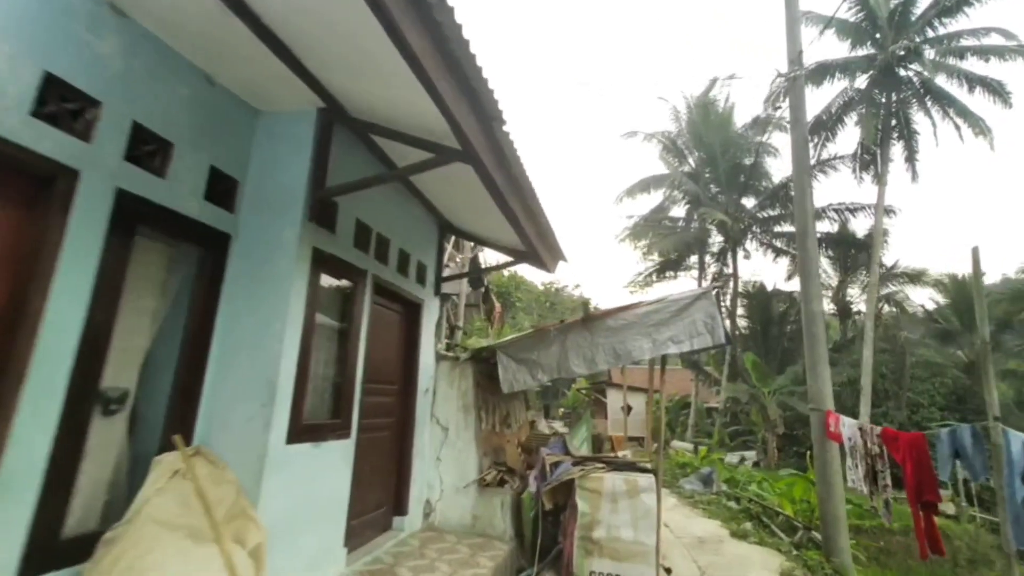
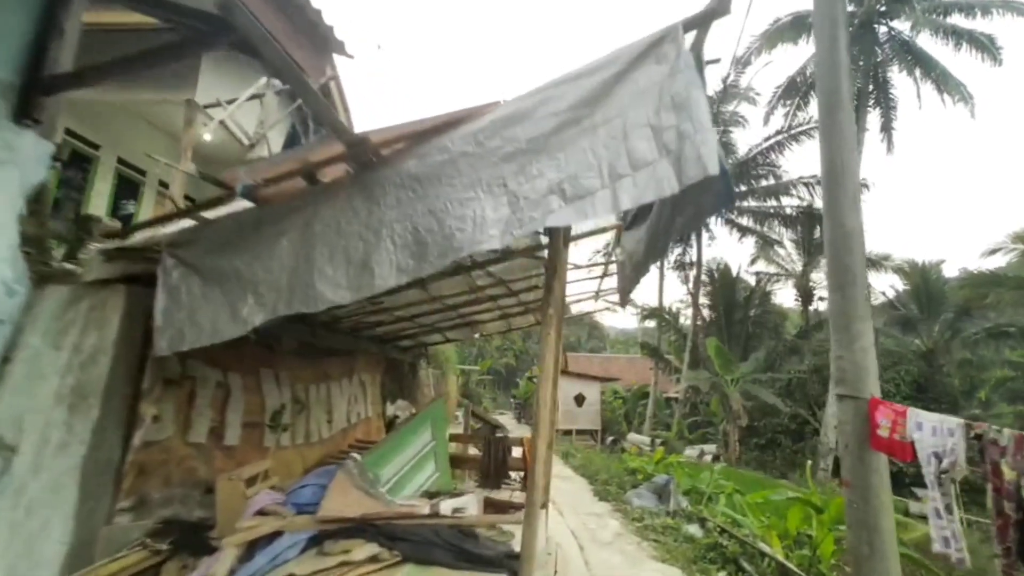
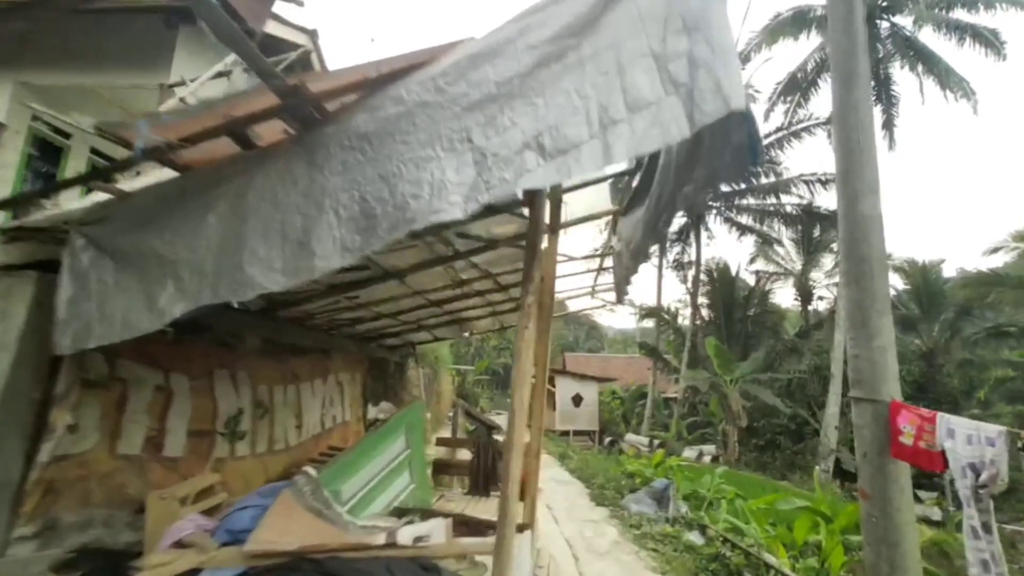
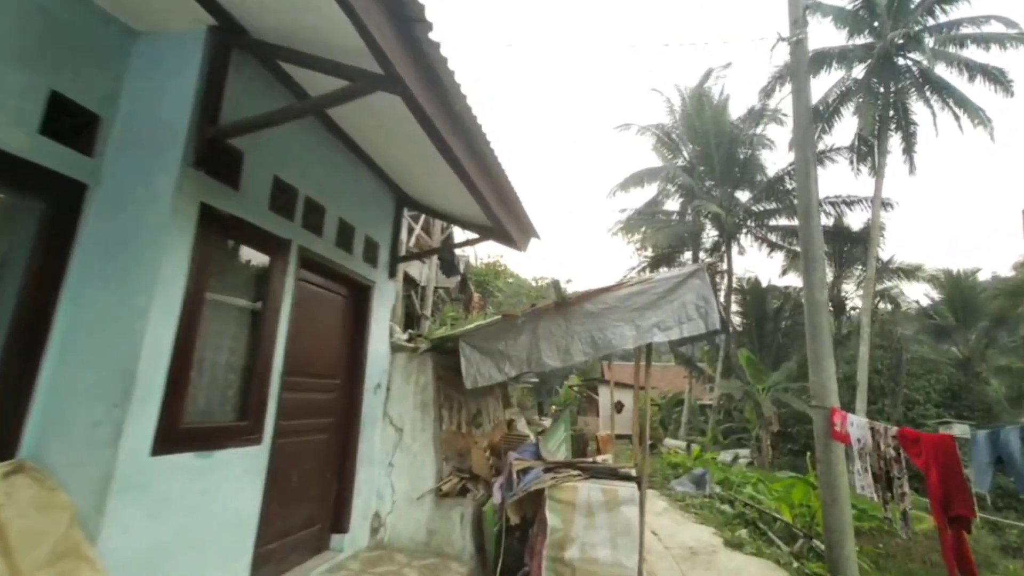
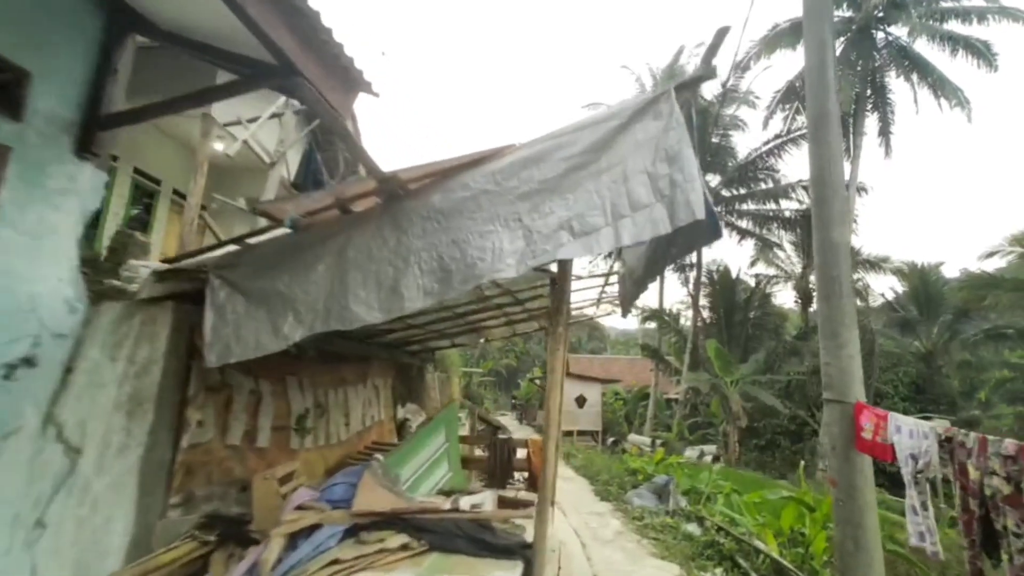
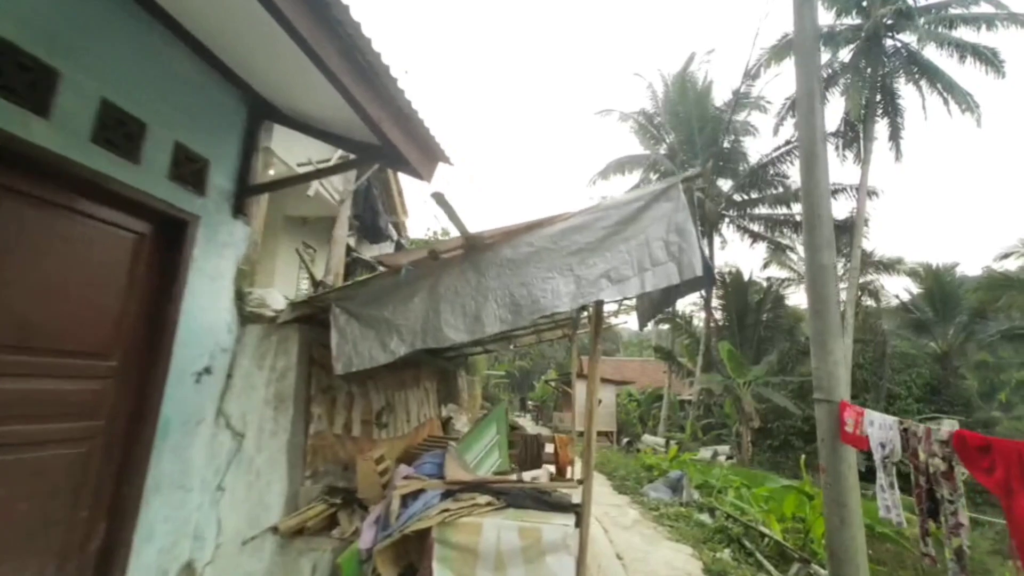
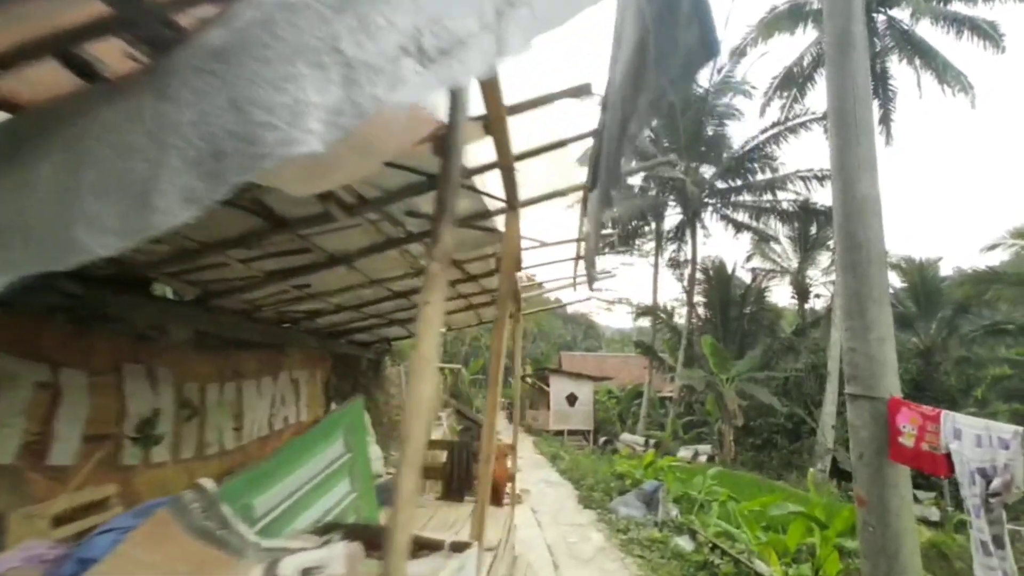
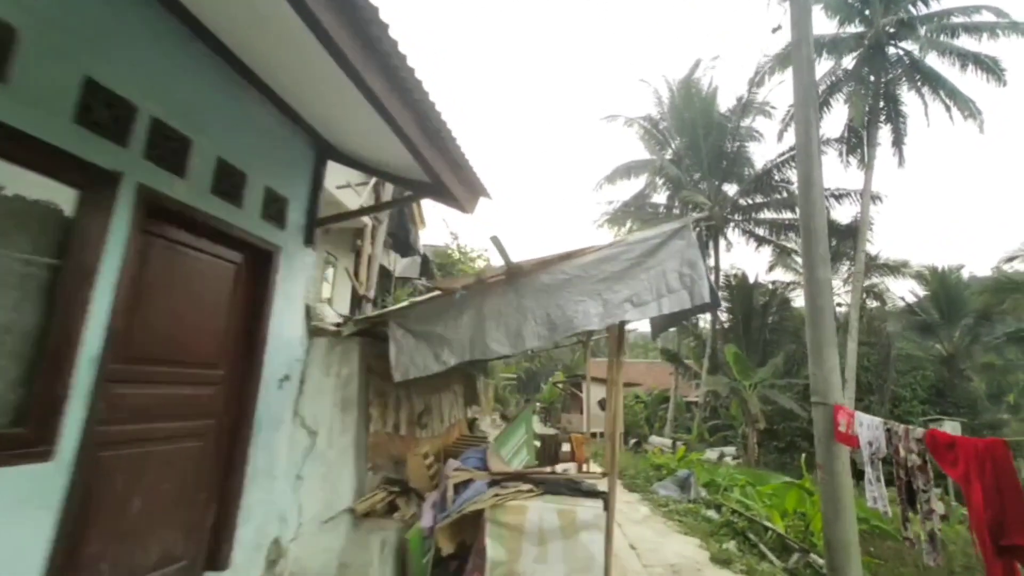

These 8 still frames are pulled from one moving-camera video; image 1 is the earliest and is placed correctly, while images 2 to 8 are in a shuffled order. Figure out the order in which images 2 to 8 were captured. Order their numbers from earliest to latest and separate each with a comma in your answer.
4, 8, 6, 5, 2, 3, 7
